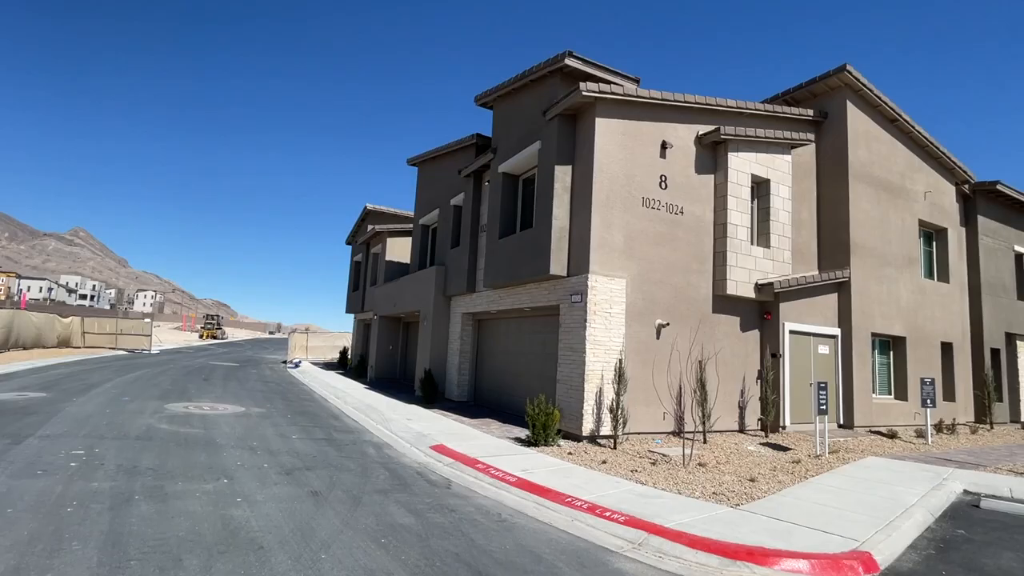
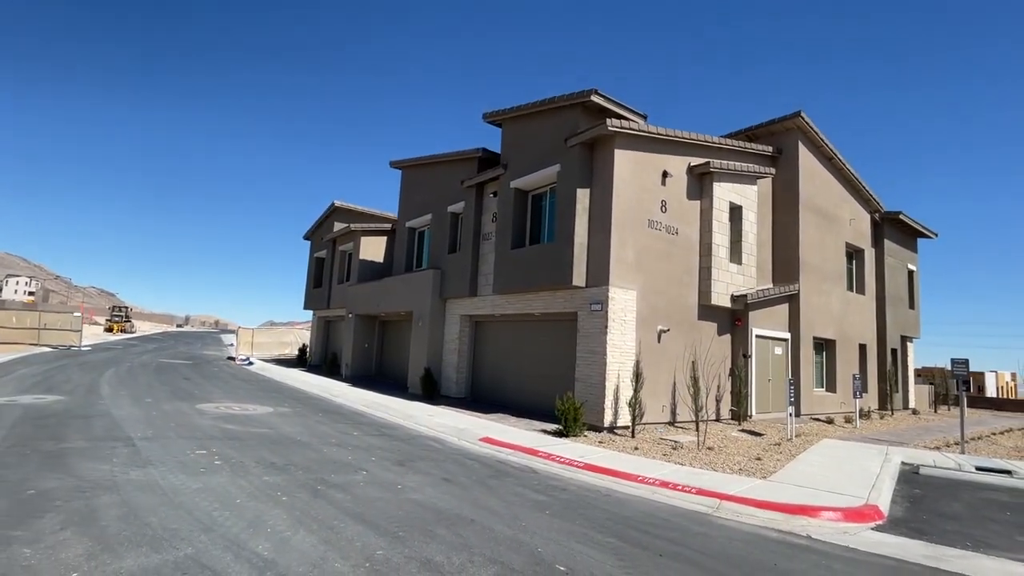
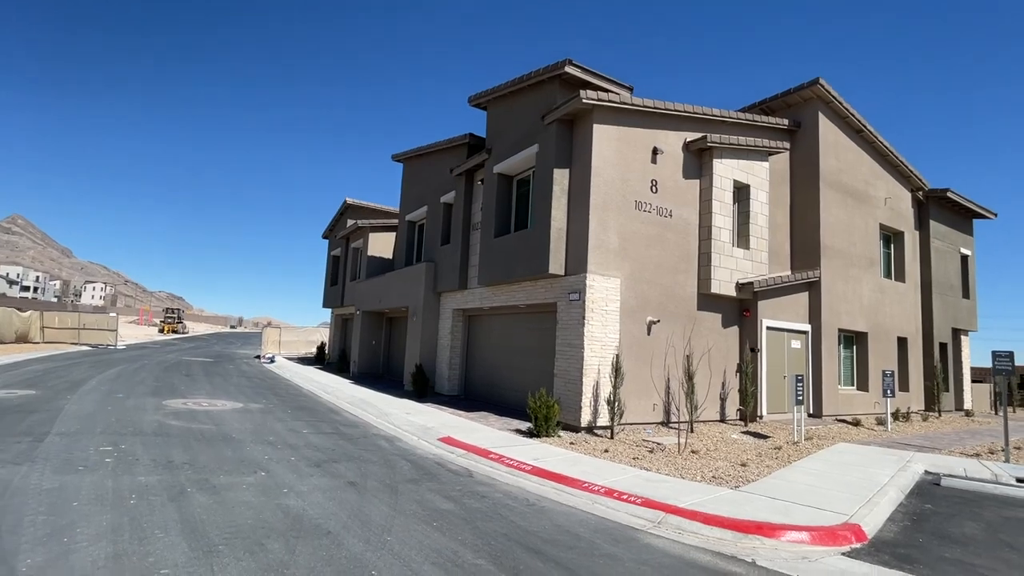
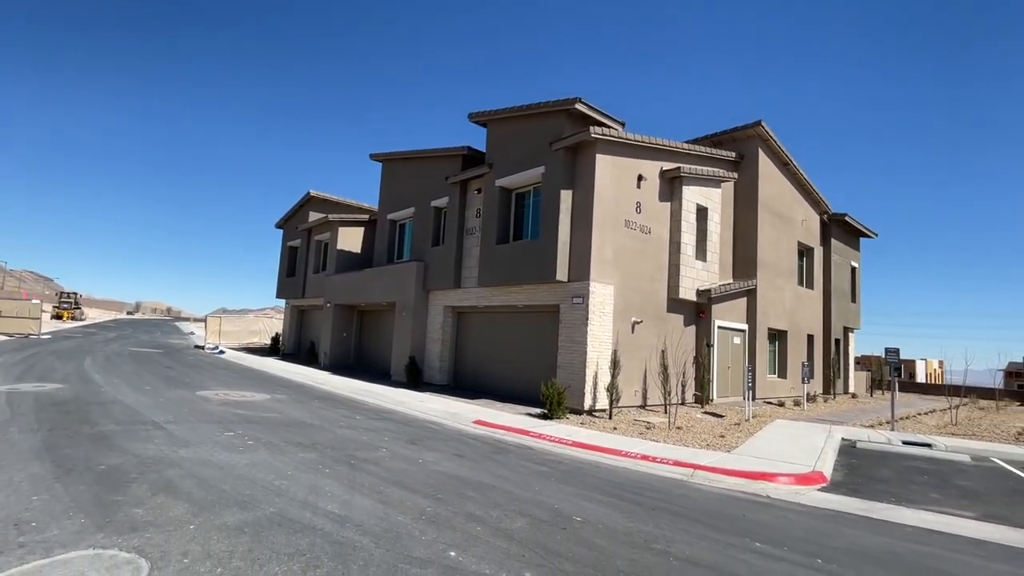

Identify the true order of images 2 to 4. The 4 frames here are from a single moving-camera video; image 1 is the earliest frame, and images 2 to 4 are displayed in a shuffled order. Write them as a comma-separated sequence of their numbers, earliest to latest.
3, 2, 4
